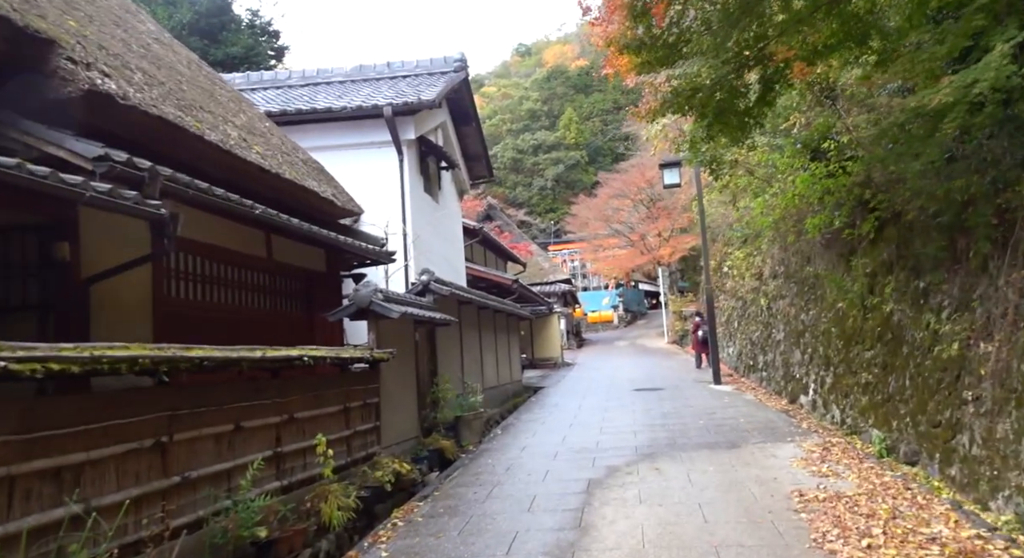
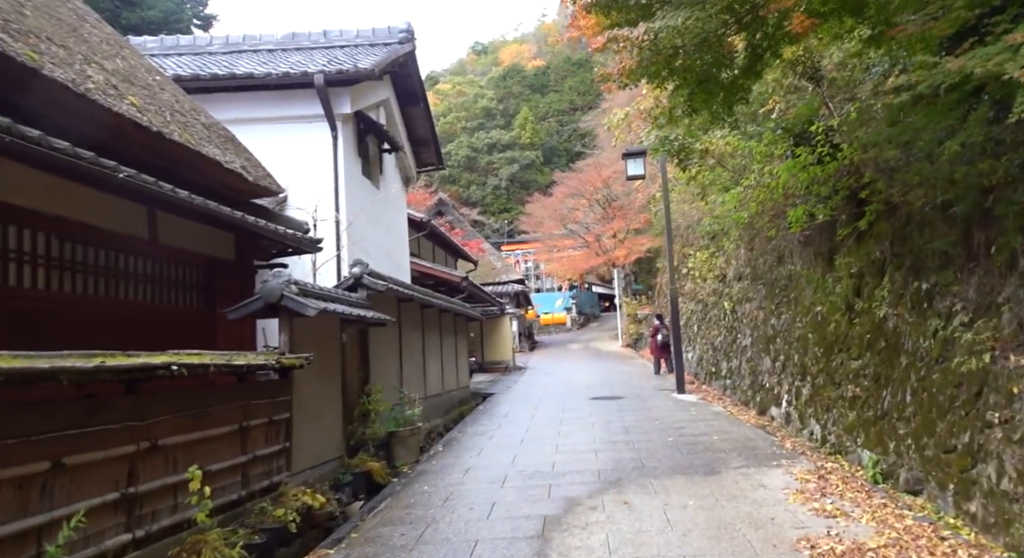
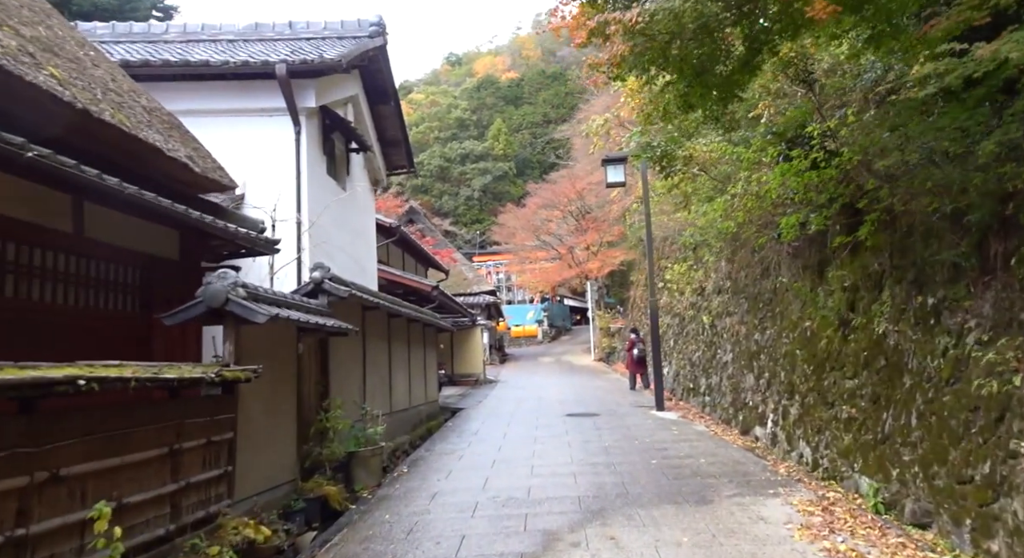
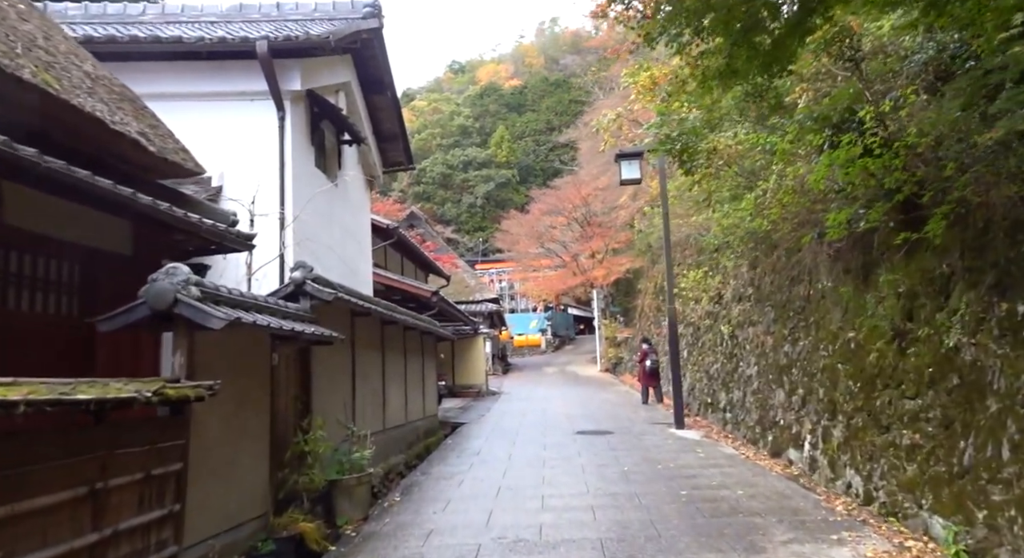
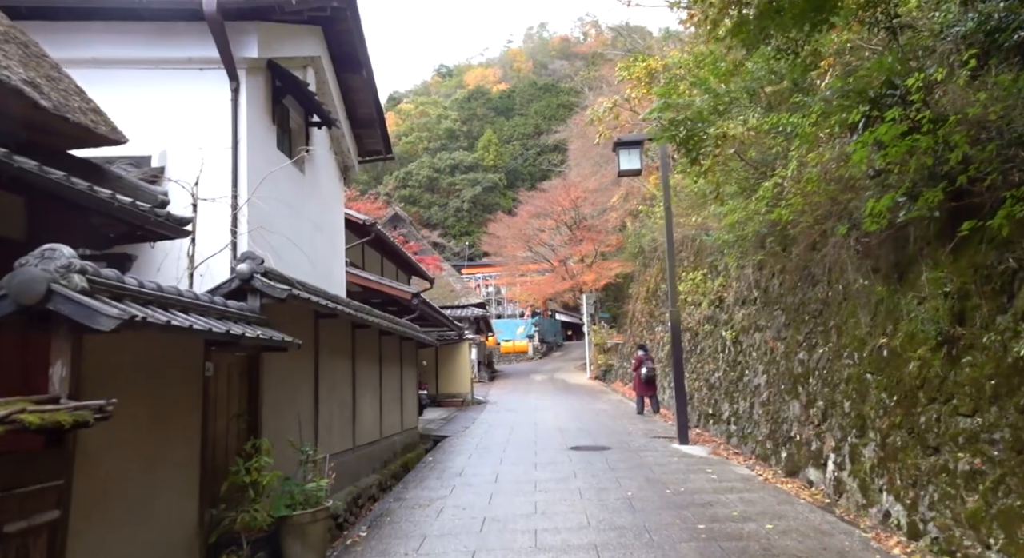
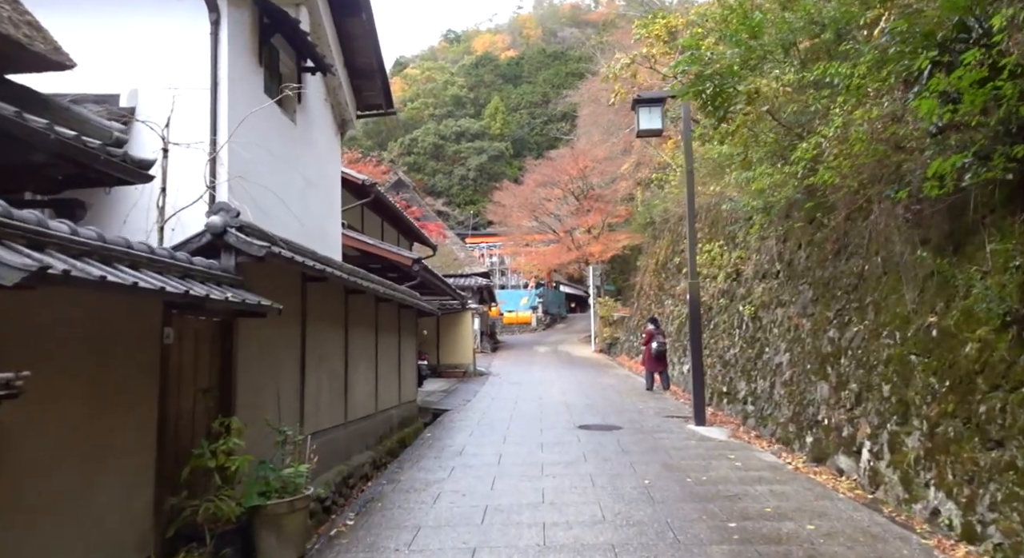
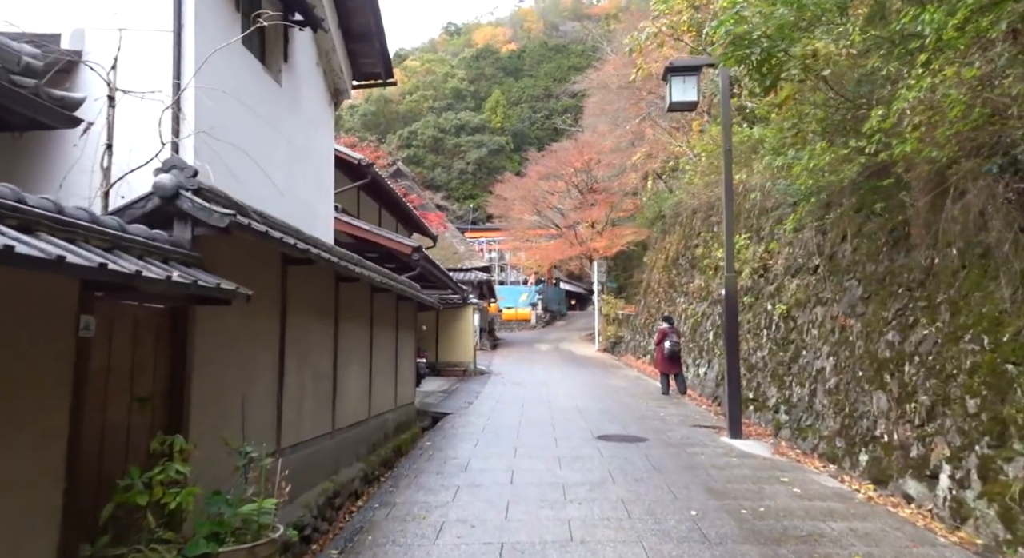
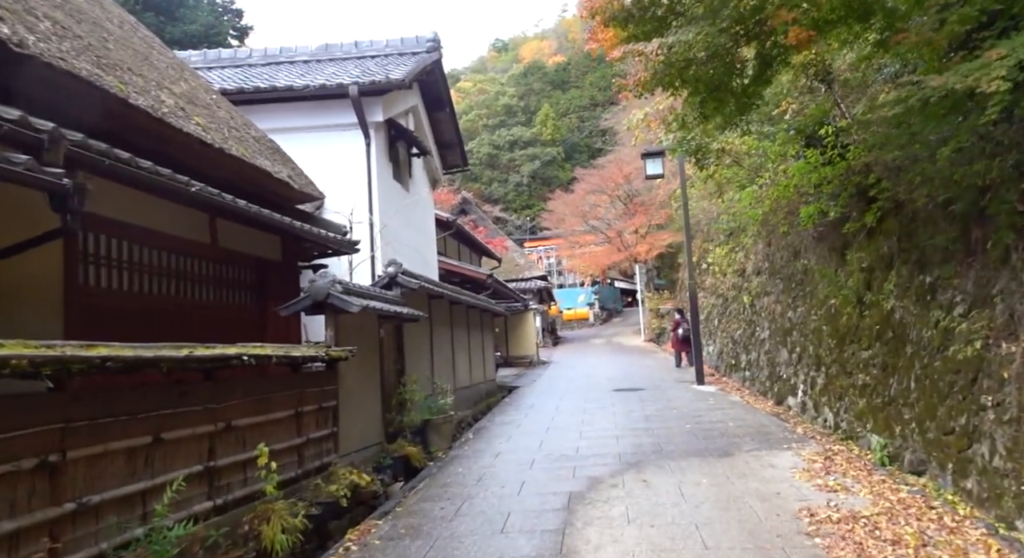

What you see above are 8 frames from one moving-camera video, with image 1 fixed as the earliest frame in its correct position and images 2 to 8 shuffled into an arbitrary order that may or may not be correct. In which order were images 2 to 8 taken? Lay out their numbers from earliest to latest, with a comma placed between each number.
8, 2, 3, 4, 5, 6, 7
